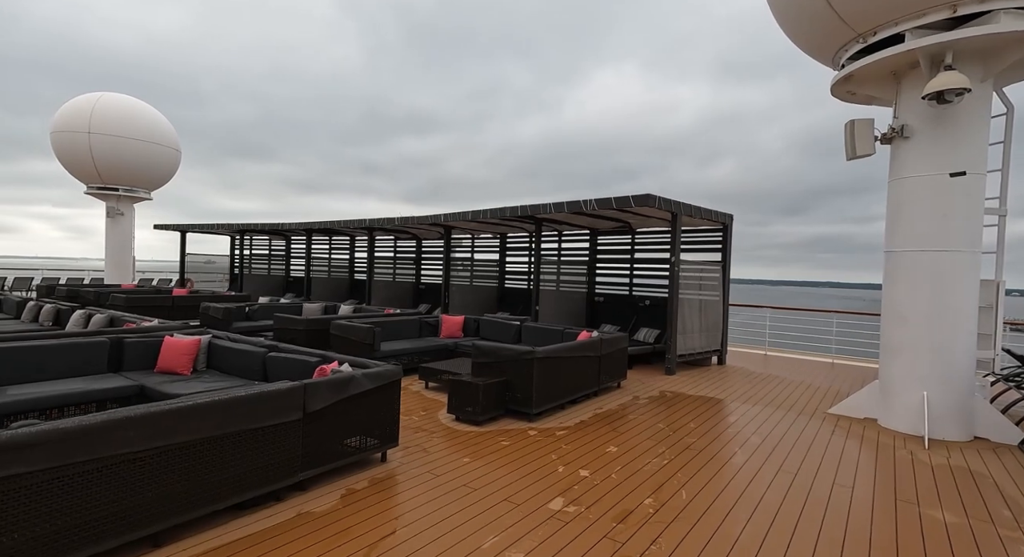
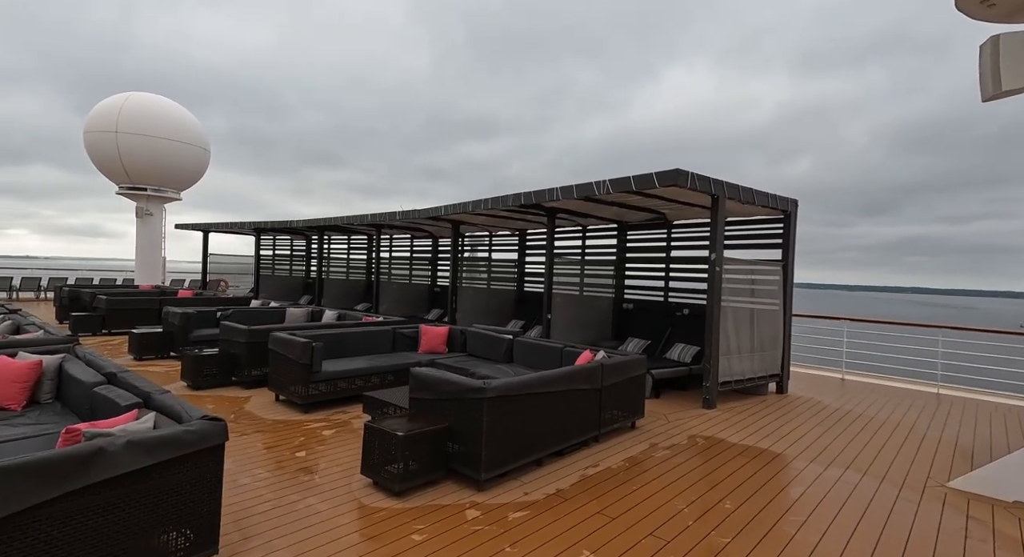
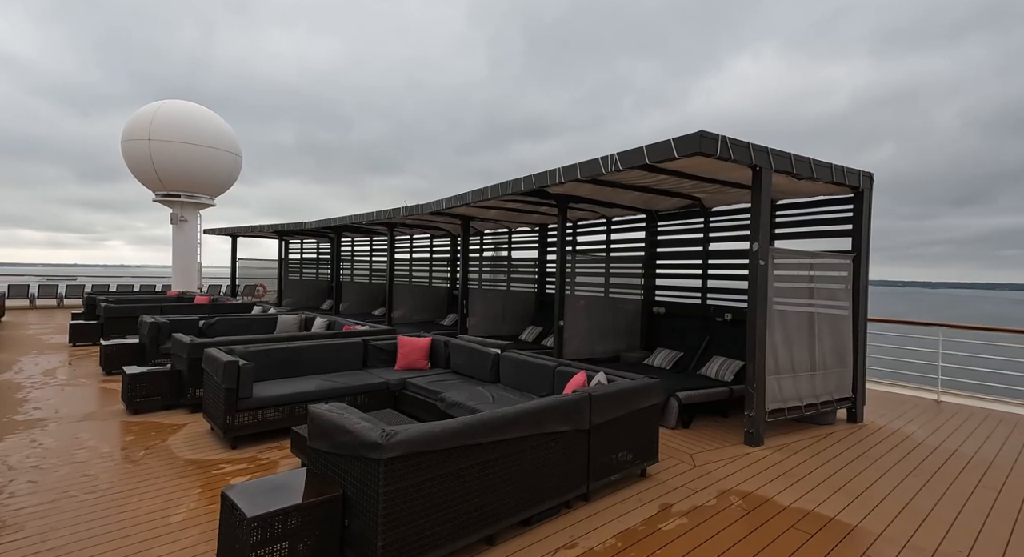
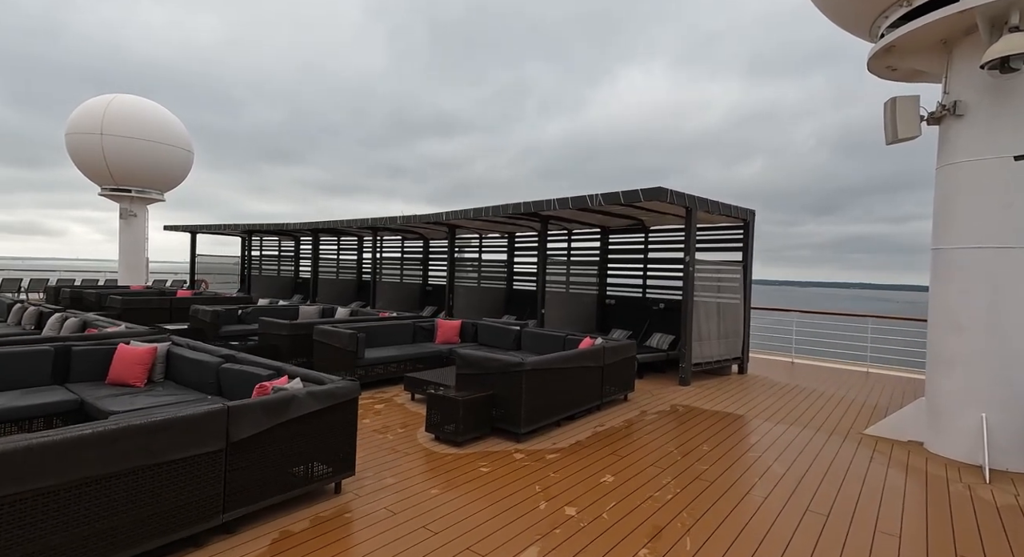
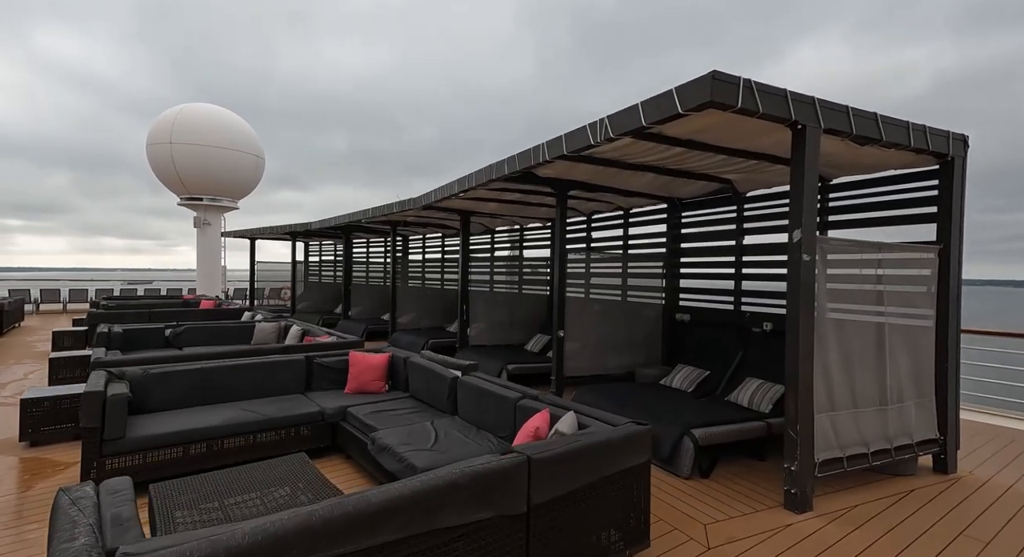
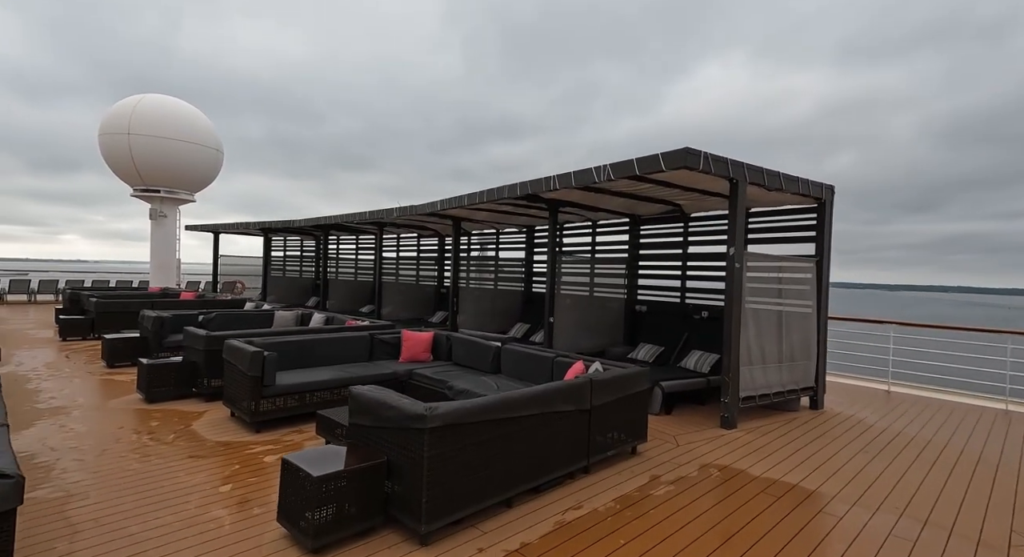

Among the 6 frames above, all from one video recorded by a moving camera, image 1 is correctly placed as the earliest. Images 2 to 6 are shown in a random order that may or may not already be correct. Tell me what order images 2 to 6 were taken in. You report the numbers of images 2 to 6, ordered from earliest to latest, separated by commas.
4, 2, 6, 3, 5
